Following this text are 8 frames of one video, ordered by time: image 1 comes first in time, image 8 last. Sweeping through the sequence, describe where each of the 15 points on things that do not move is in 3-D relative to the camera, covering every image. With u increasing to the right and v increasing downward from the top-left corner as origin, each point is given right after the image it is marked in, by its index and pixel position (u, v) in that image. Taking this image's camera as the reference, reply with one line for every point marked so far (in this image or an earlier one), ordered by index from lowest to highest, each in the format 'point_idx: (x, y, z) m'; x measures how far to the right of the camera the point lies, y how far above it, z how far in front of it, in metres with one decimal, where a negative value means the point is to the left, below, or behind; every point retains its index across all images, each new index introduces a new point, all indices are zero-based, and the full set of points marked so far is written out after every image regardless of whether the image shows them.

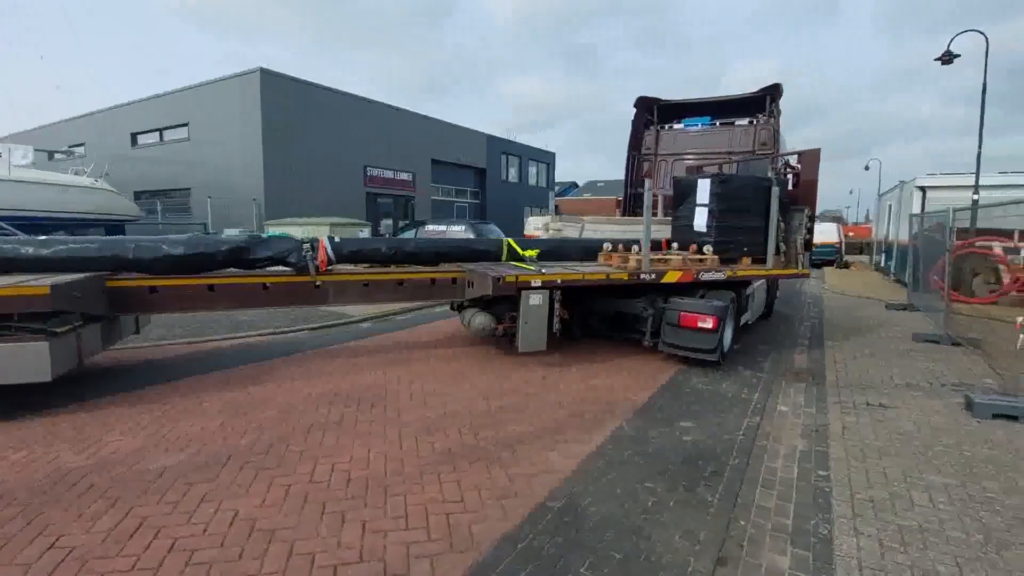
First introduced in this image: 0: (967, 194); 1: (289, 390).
0: (+12.2, +2.5, +13.7) m
1: (-2.1, -1.0, +4.9) m
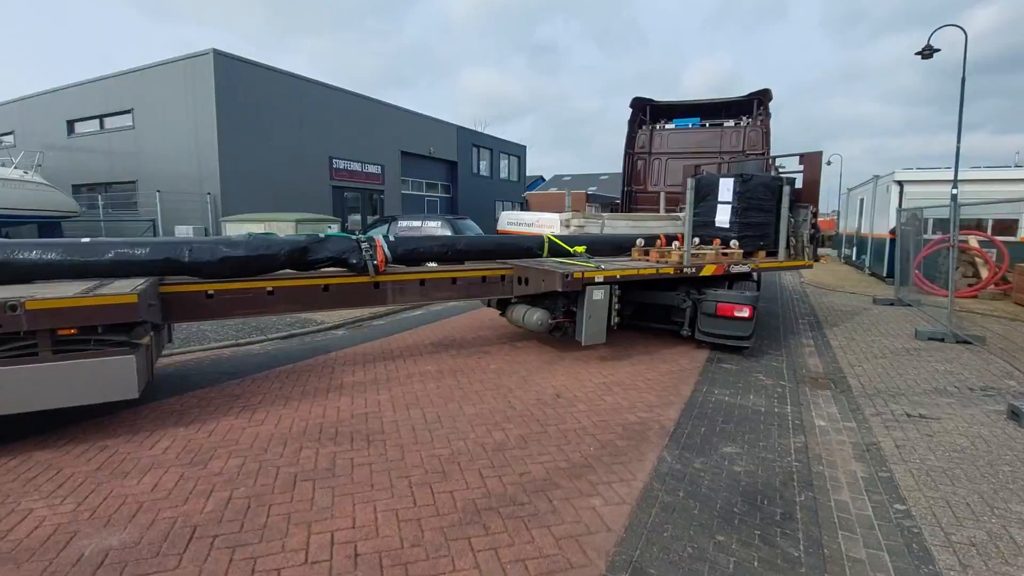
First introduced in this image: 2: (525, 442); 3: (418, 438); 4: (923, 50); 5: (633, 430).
0: (+11.6, +2.6, +13.8) m
1: (-2.0, -1.1, +4.1) m
2: (+0.1, -1.2, +3.9) m
3: (-0.7, -1.1, +3.9) m
4: (+10.1, +5.8, +12.6) m
5: (+1.0, -1.2, +4.3) m
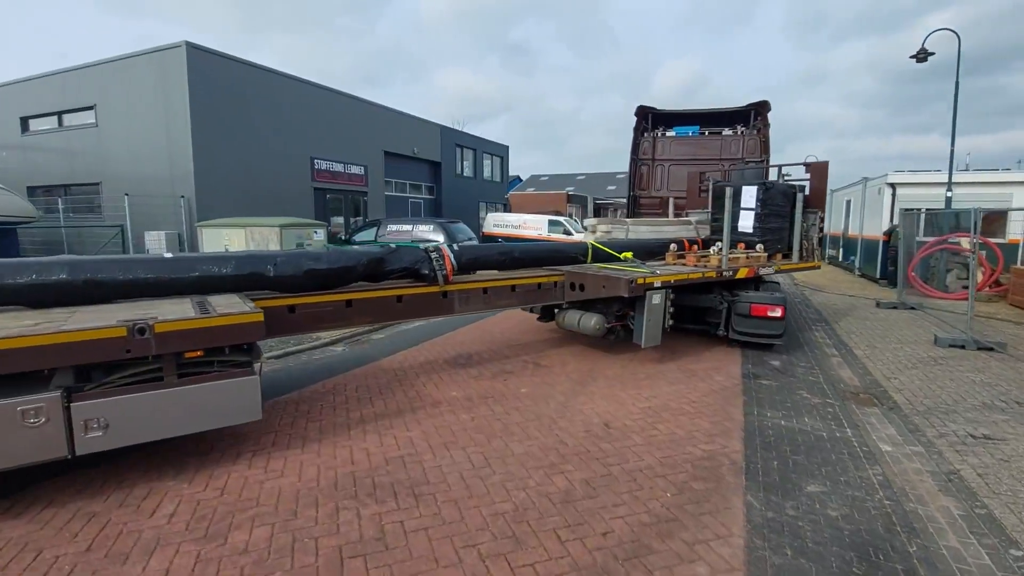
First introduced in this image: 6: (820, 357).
0: (+11.5, +2.6, +13.9) m
1: (-1.6, -1.3, +3.5) m
2: (+0.5, -1.3, +3.4) m
3: (-0.2, -1.3, +3.3) m
4: (+10.0, +5.8, +12.6) m
5: (+1.4, -1.3, +3.9) m
6: (+4.5, -1.0, +7.6) m
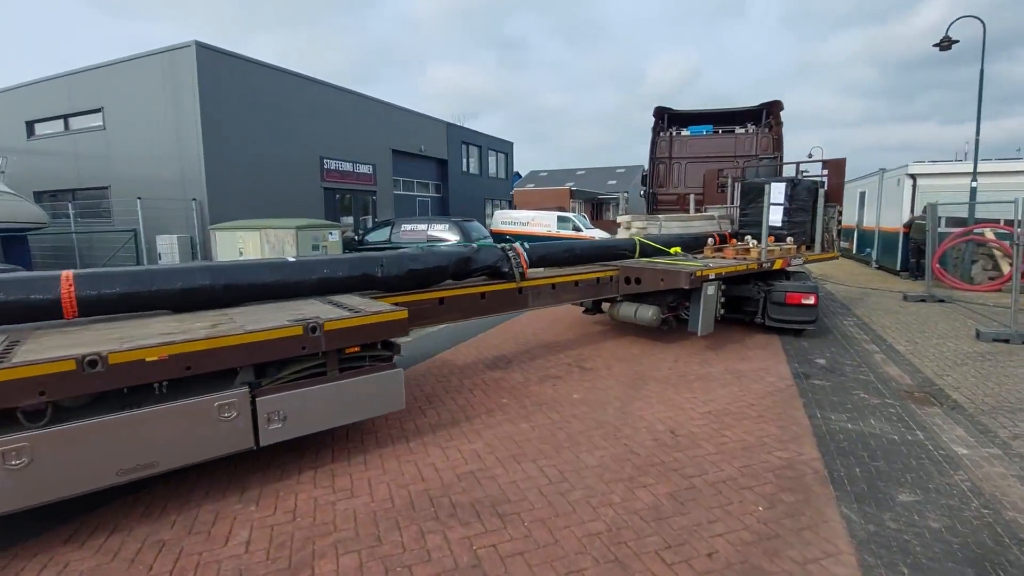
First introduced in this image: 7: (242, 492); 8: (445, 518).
0: (+11.9, +2.8, +13.8) m
1: (-1.0, -1.3, +3.3) m
2: (+1.1, -1.4, +3.3) m
3: (+0.3, -1.3, +3.2) m
4: (+10.4, +5.9, +12.4) m
5: (+2.0, -1.3, +3.7) m
6: (+5.0, -0.9, +7.4) m
7: (-1.8, -1.4, +3.5) m
8: (-0.4, -1.4, +3.0) m
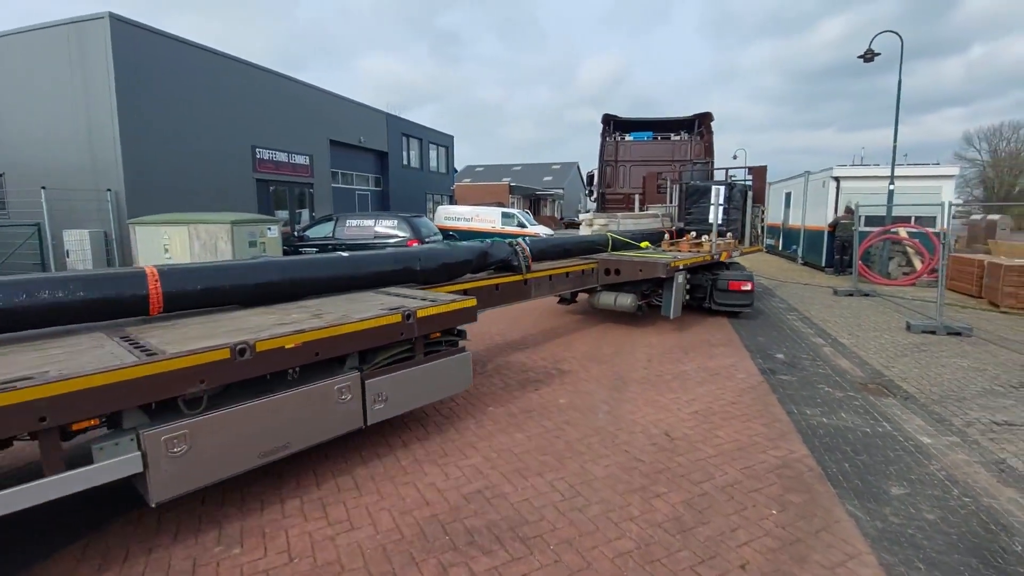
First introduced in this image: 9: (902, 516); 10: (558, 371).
0: (+10.5, +3.0, +15.0) m
1: (-0.9, -1.4, +3.0) m
2: (+1.2, -1.4, +3.2) m
3: (+0.4, -1.4, +3.0) m
4: (+9.2, +6.1, +13.4) m
5: (+2.0, -1.4, +3.8) m
6: (+4.5, -0.9, +7.8) m
7: (-1.7, -1.4, +3.0) m
8: (-0.3, -1.4, +2.8) m
9: (+2.5, -1.5, +3.4) m
10: (+0.5, -1.0, +5.9) m
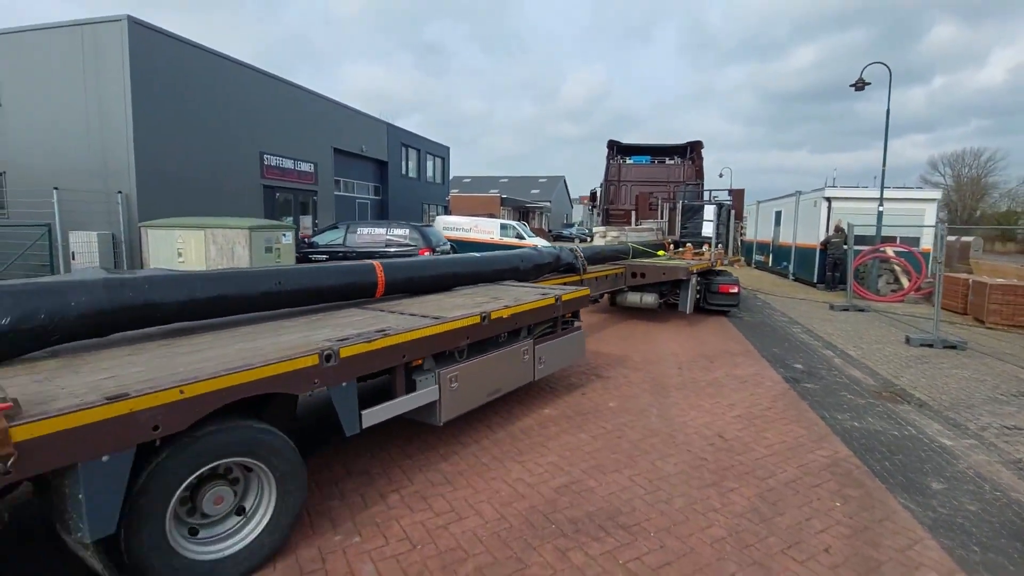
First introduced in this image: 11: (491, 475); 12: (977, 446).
0: (+10.7, +2.5, +15.7) m
1: (-0.3, -1.4, +3.2) m
2: (+1.8, -1.5, +3.5) m
3: (+1.0, -1.4, +3.3) m
4: (+9.4, +5.7, +14.2) m
5: (+2.6, -1.5, +4.1) m
6: (+5.0, -1.1, +8.2) m
7: (-1.1, -1.4, +3.2) m
8: (+0.4, -1.4, +3.0) m
9: (+3.1, -1.6, +3.7) m
10: (+1.0, -1.1, +6.2) m
11: (-0.2, -1.4, +3.7) m
12: (+4.5, -1.5, +5.0) m
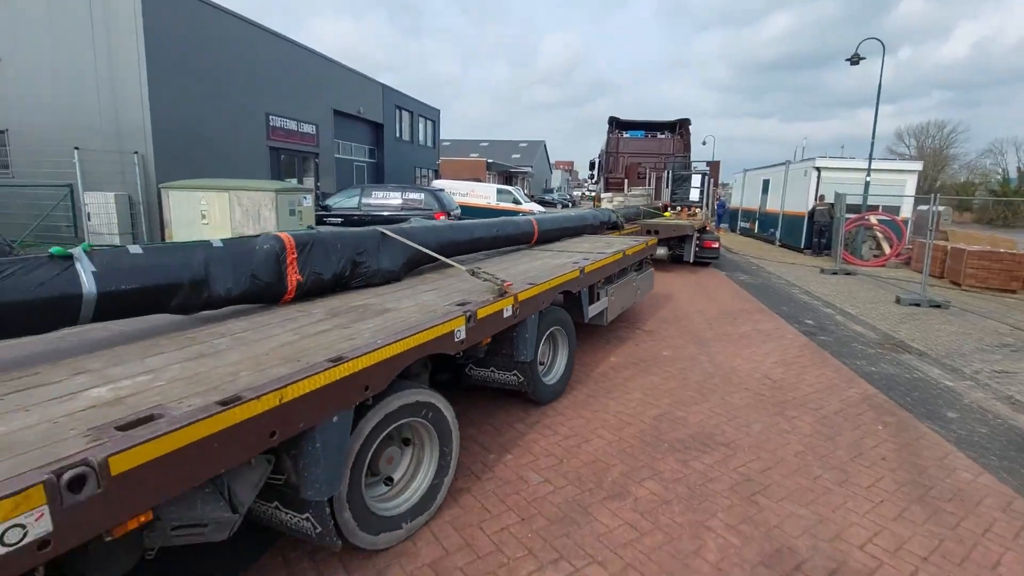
0: (+10.9, +3.6, +16.6) m
1: (+0.5, -1.1, +3.8) m
2: (+2.6, -1.1, +4.2) m
3: (+1.9, -1.1, +3.9) m
4: (+9.7, +6.7, +14.8) m
5: (+3.4, -1.1, +4.8) m
6: (+5.5, -0.5, +9.1) m
7: (-0.2, -1.1, +3.8) m
8: (+1.2, -1.1, +3.7) m
9: (+4.0, -1.2, +4.5) m
10: (+1.7, -0.6, +6.8) m
11: (+0.7, -1.0, +4.4) m
12: (+5.2, -1.1, +5.9) m
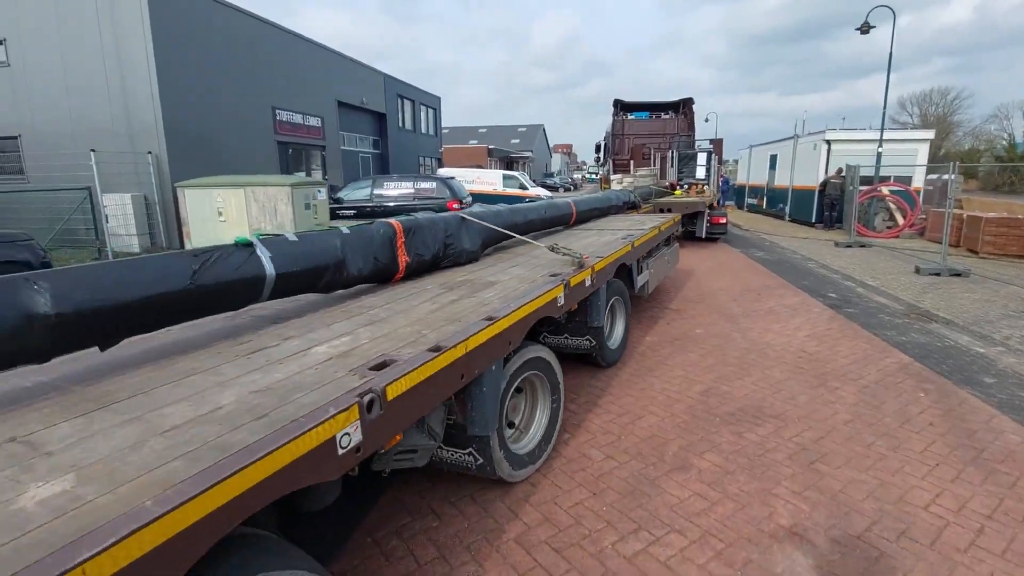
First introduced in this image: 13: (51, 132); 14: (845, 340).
0: (+11.2, +4.5, +16.5) m
1: (+0.9, -1.0, +3.9) m
2: (+3.0, -0.9, +4.3) m
3: (+2.3, -0.9, +4.0) m
4: (+9.9, +7.4, +14.6) m
5: (+3.8, -0.8, +4.9) m
6: (+5.9, 0.0, +9.1) m
7: (+0.2, -1.0, +3.8) m
8: (+1.6, -1.0, +3.8) m
9: (+4.4, -0.9, +4.6) m
10: (+2.1, -0.3, +6.9) m
11: (+1.1, -0.8, +4.4) m
12: (+5.7, -0.7, +5.9) m
13: (-10.7, +3.6, +11.8) m
14: (+3.7, -0.6, +5.8) m
